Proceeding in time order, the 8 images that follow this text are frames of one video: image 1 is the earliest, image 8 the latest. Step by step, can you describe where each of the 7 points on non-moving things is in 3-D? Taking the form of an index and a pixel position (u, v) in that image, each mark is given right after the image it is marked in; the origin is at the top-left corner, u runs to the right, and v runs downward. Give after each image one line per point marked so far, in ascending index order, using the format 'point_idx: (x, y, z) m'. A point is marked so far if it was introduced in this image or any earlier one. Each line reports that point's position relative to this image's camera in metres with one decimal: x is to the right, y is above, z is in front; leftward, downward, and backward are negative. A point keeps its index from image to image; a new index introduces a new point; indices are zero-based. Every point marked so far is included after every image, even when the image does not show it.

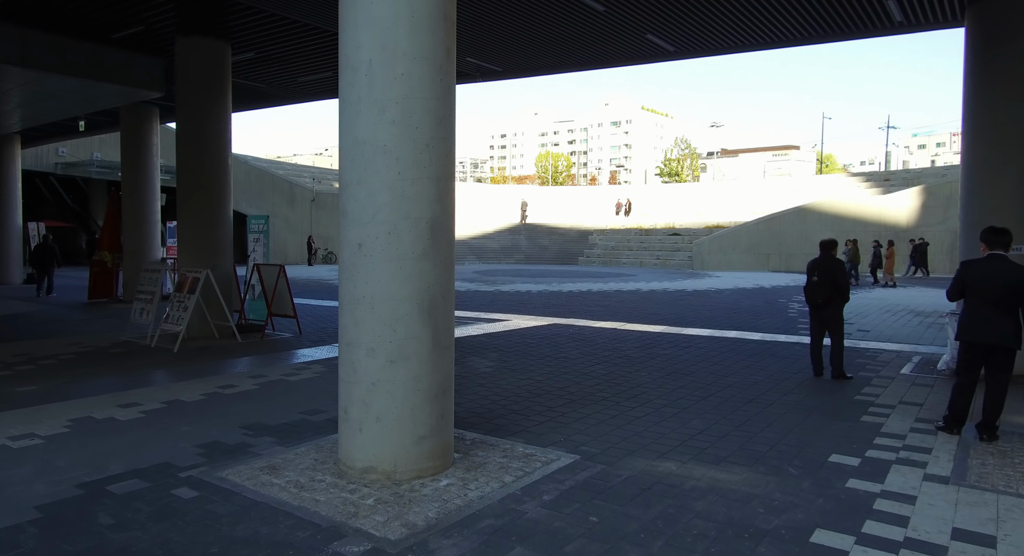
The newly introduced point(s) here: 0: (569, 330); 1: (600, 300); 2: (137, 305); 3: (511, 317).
0: (+1.0, -0.9, +13.3) m
1: (+2.4, -0.6, +19.9) m
2: (-5.6, -0.4, +11.1) m
3: (0.0, -0.8, +15.1) m
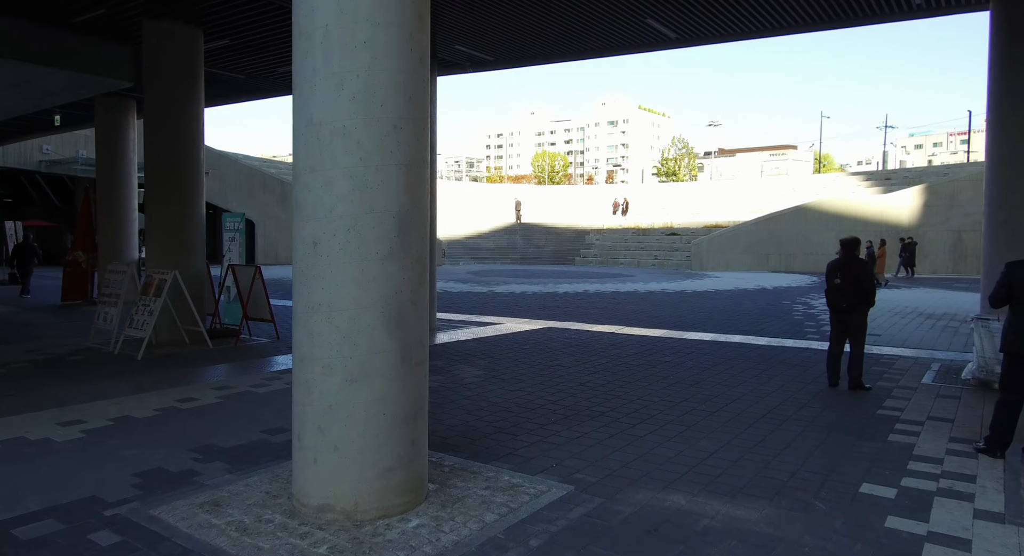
0: (+0.9, -1.0, +12.6) m
1: (+2.2, -0.6, +19.2) m
2: (-5.7, -0.4, +10.3) m
3: (-0.2, -0.8, +14.4) m
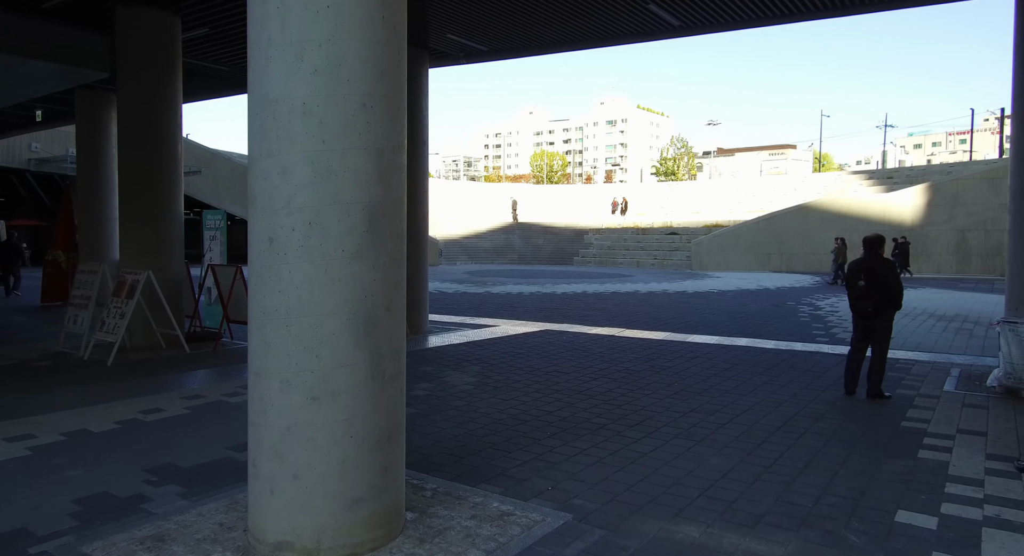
0: (+0.8, -1.0, +12.0) m
1: (+2.1, -0.6, +18.6) m
2: (-5.8, -0.4, +9.7) m
3: (-0.2, -0.8, +13.9) m
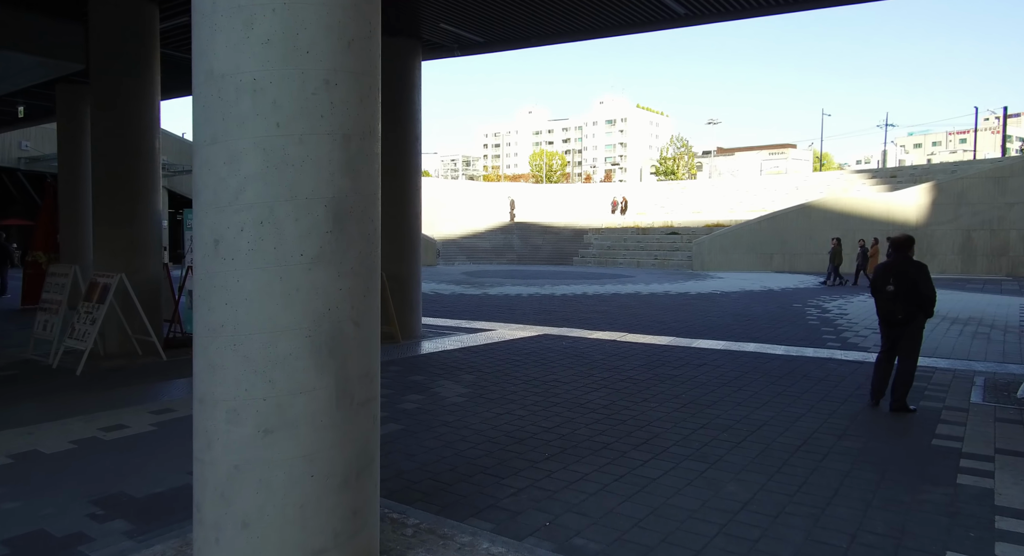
0: (+0.8, -1.0, +11.5) m
1: (+2.1, -0.6, +18.1) m
2: (-5.8, -0.5, +9.2) m
3: (-0.3, -0.9, +13.3) m
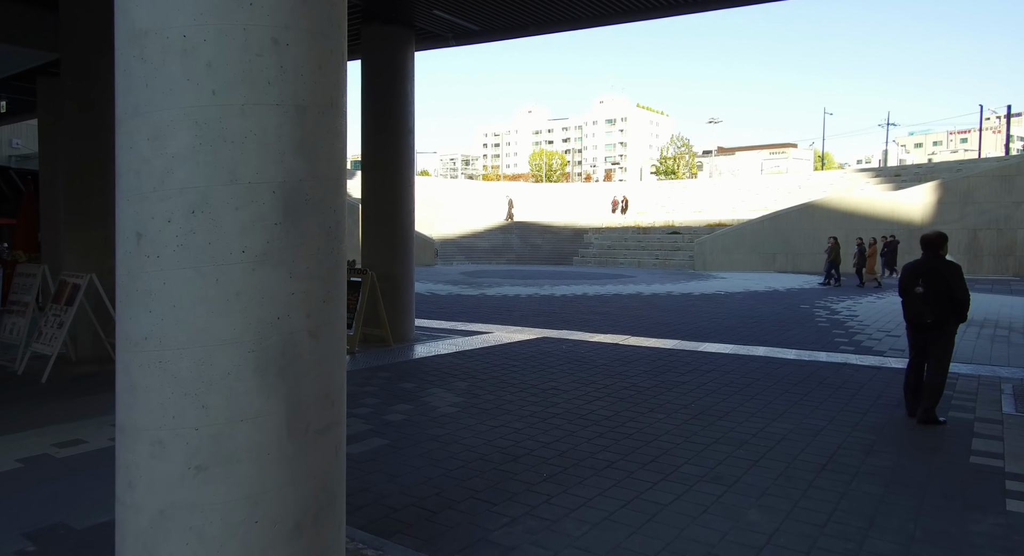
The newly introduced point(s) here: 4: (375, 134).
0: (+0.7, -1.0, +10.9) m
1: (+2.0, -0.6, +17.5) m
2: (-5.9, -0.5, +8.6) m
3: (-0.3, -0.9, +12.8) m
4: (-2.0, +2.1, +10.9) m
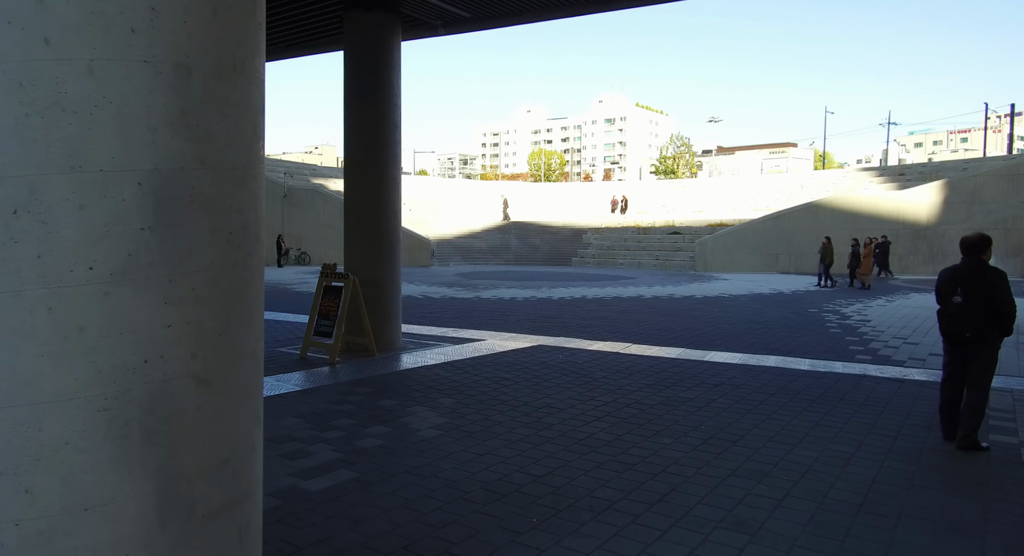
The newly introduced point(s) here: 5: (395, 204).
0: (+0.6, -1.1, +10.2) m
1: (+1.9, -0.7, +16.8) m
2: (-6.0, -0.5, +7.9) m
3: (-0.4, -0.9, +12.0) m
4: (-2.1, +2.1, +10.2) m
5: (-1.6, +1.0, +10.5) m
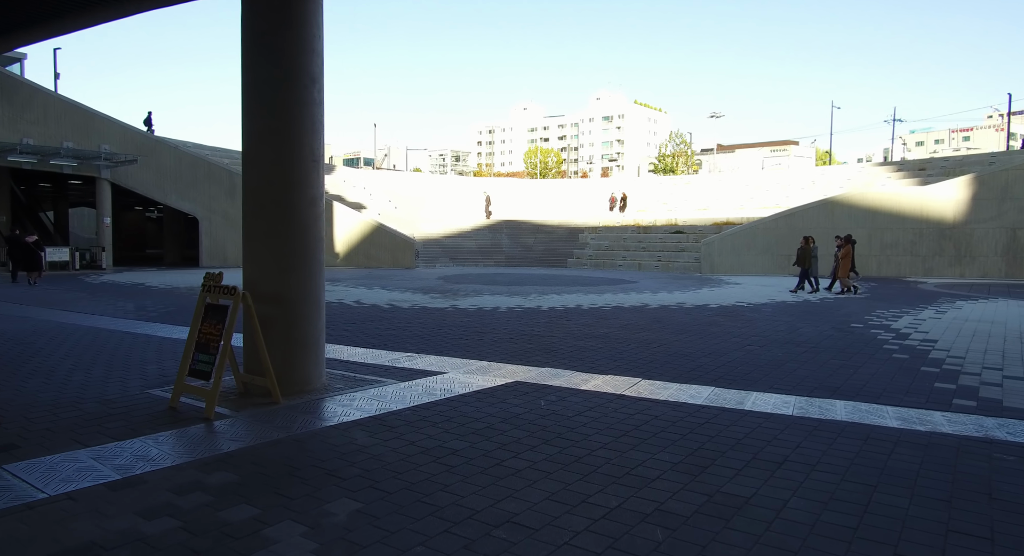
0: (+0.3, -1.2, +7.3) m
1: (+1.5, -0.8, +13.9) m
2: (-6.3, -0.7, +5.0) m
3: (-0.8, -1.1, +9.1) m
4: (-2.5, +1.9, +7.3) m
5: (-2.0, +0.9, +7.6) m
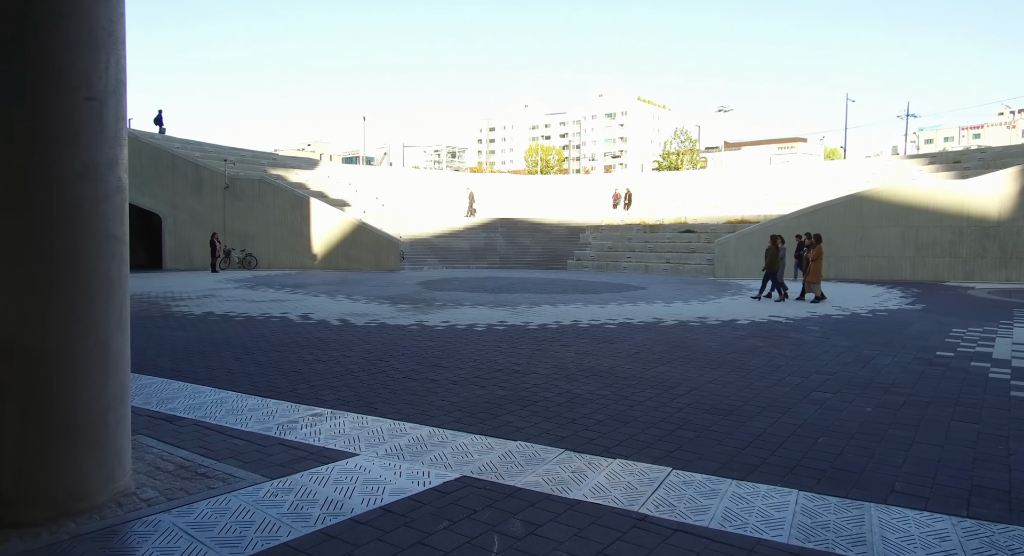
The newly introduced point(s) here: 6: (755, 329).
0: (-0.1, -1.4, +4.0) m
1: (+1.2, -1.0, +10.6) m
2: (-6.7, -0.9, +1.7) m
3: (-1.2, -1.2, +5.8) m
4: (-2.9, +1.7, +4.0) m
5: (-2.4, +0.7, +4.3) m
6: (+4.2, -0.9, +13.0) m
